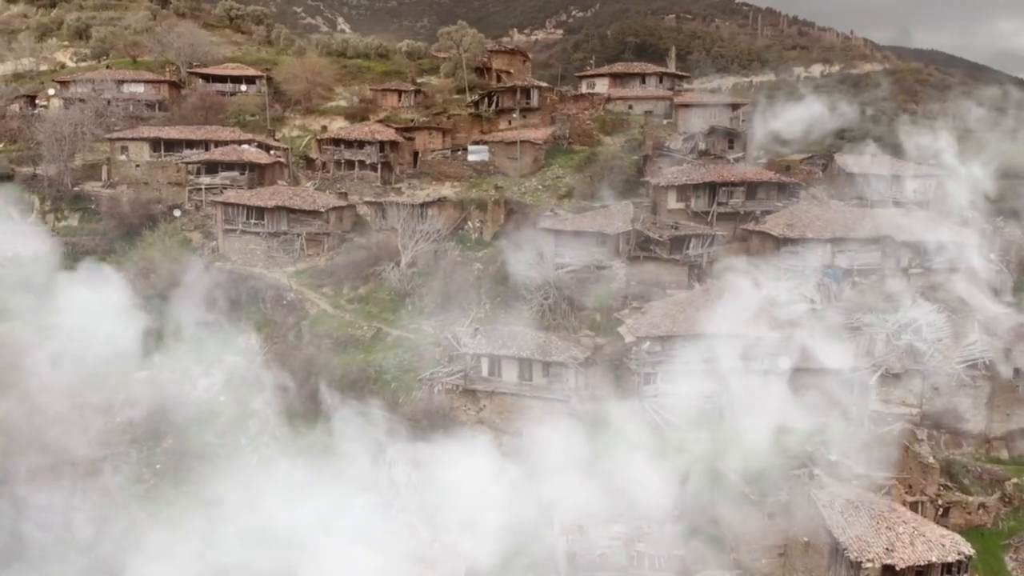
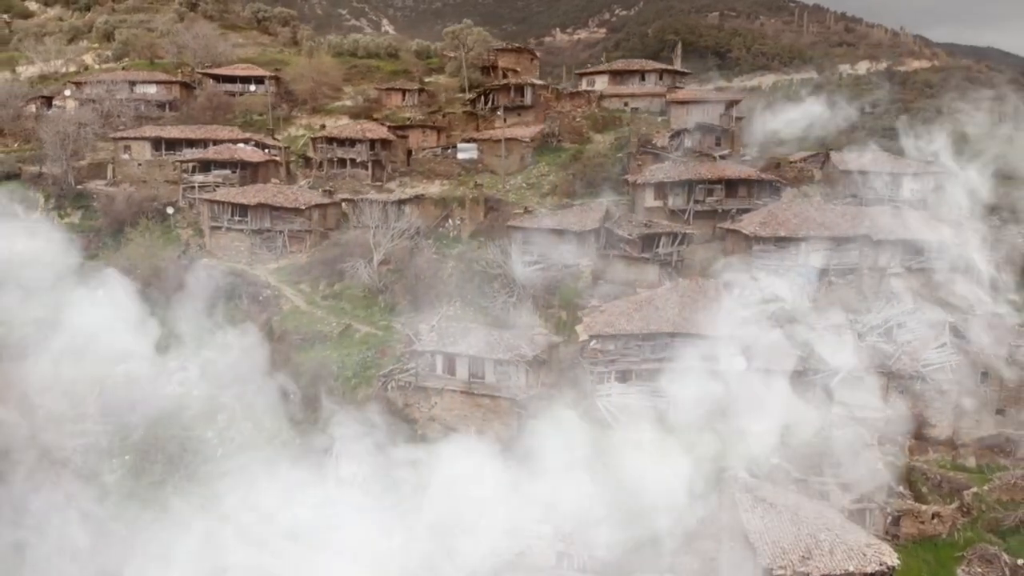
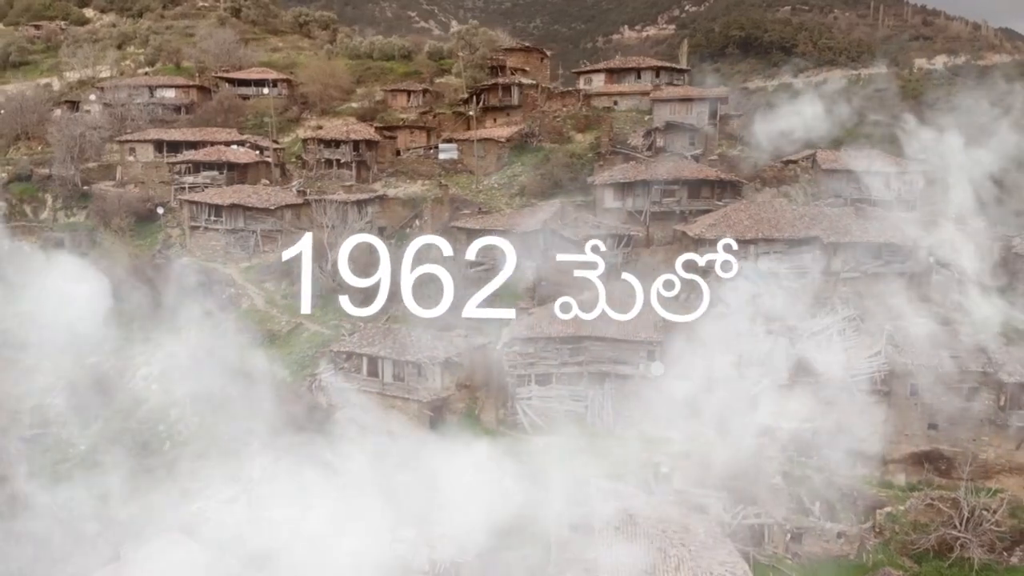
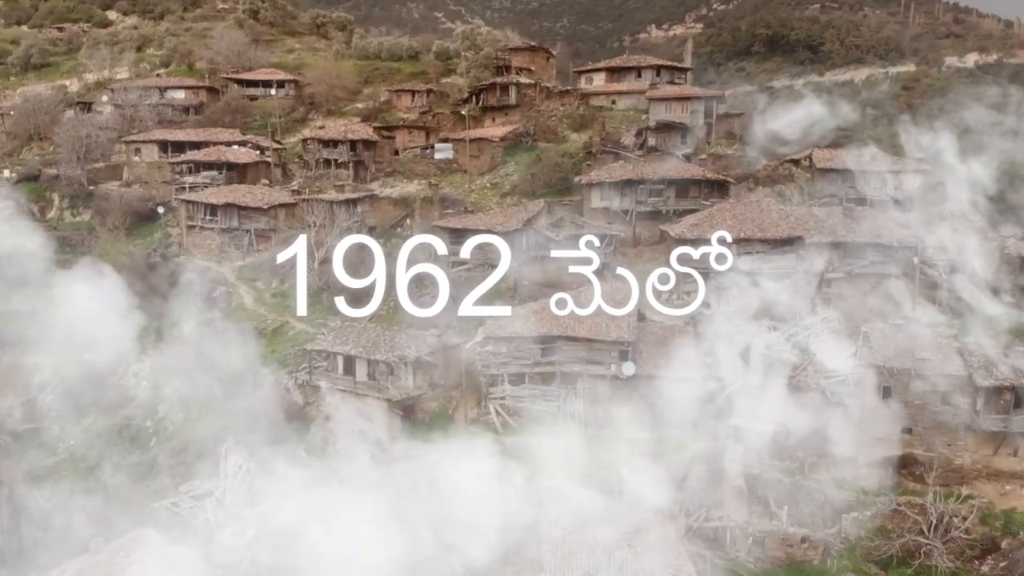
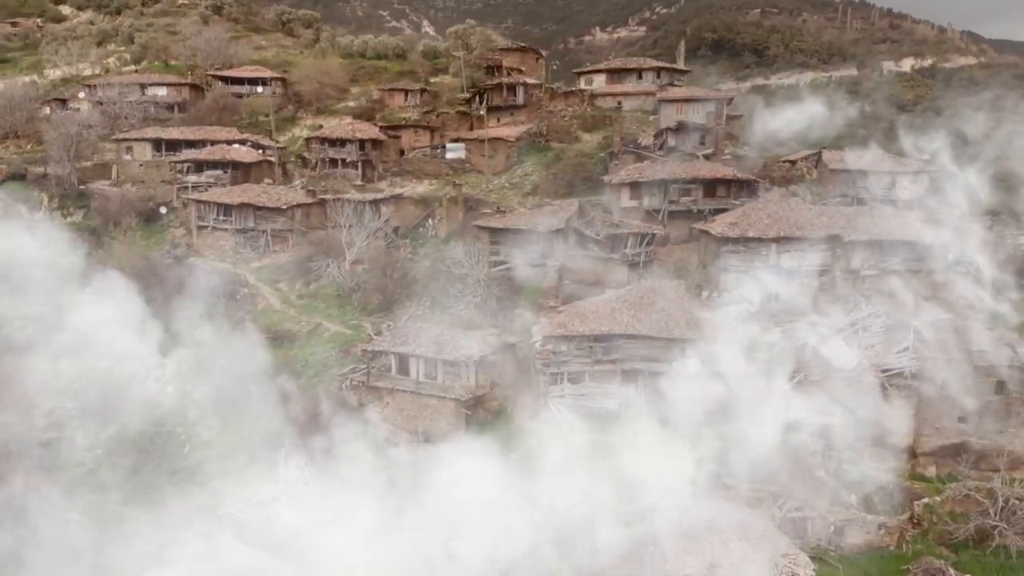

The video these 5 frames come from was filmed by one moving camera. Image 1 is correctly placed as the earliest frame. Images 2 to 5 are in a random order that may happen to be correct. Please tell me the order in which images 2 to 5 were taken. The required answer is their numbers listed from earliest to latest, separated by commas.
2, 5, 3, 4
